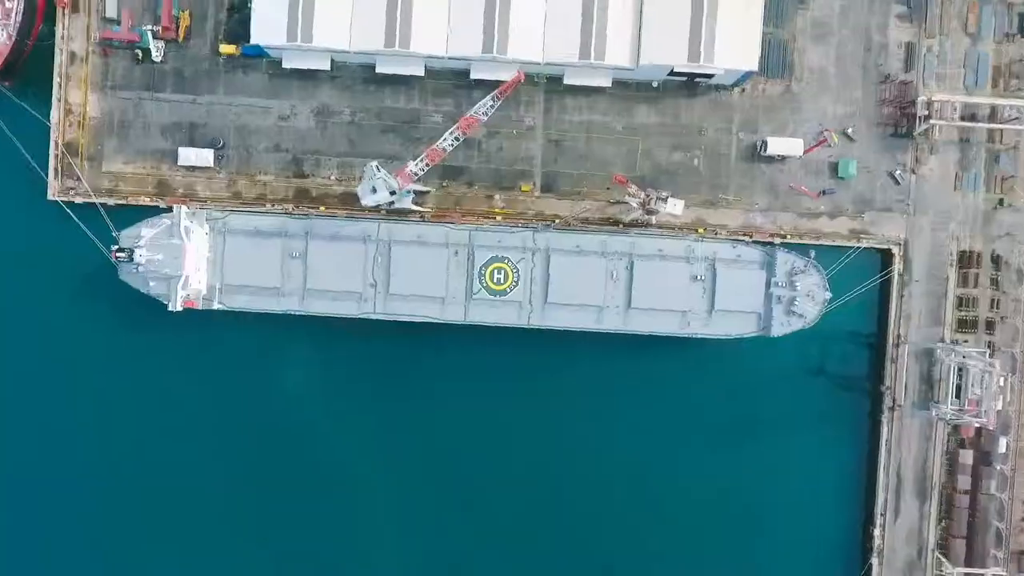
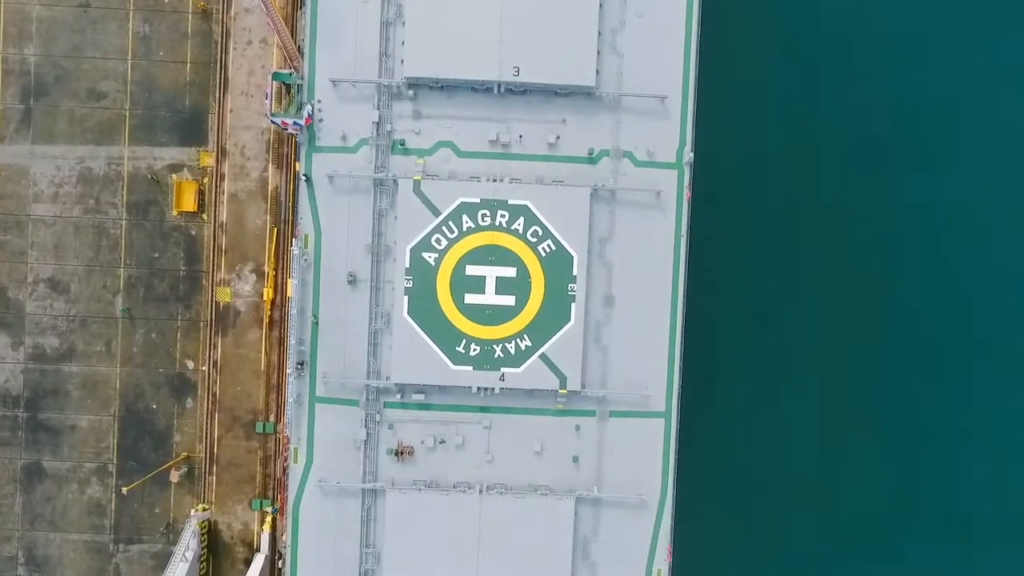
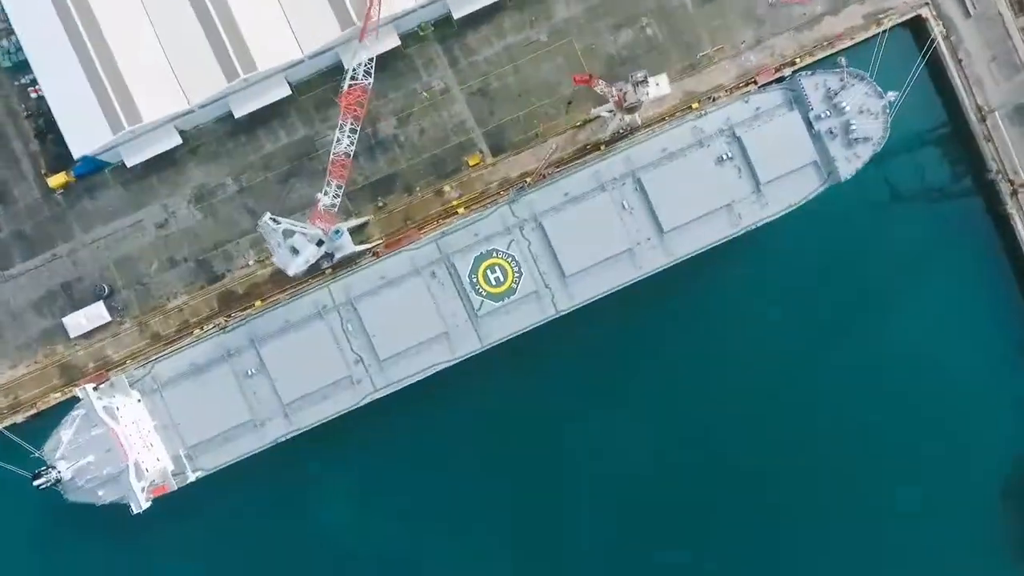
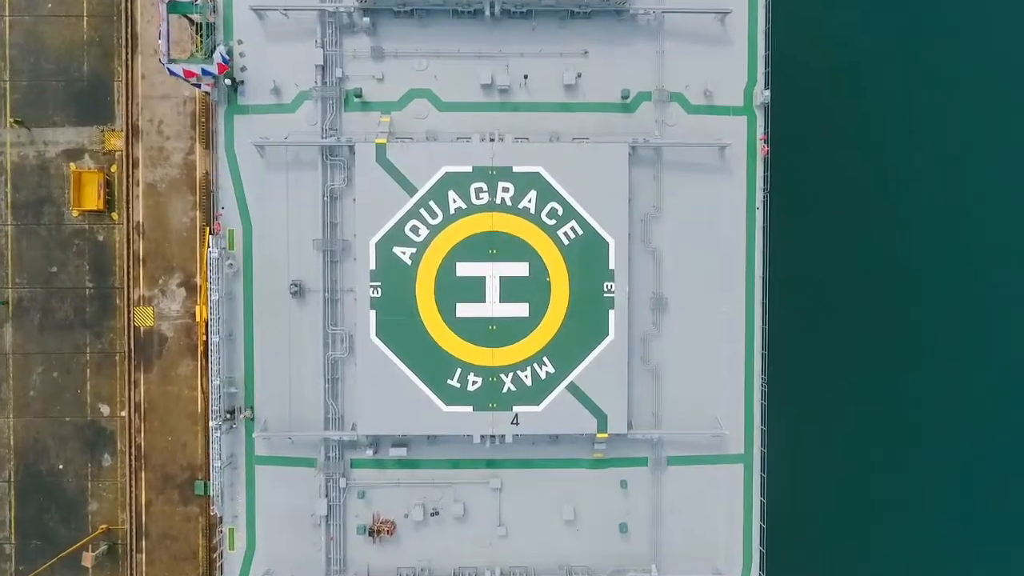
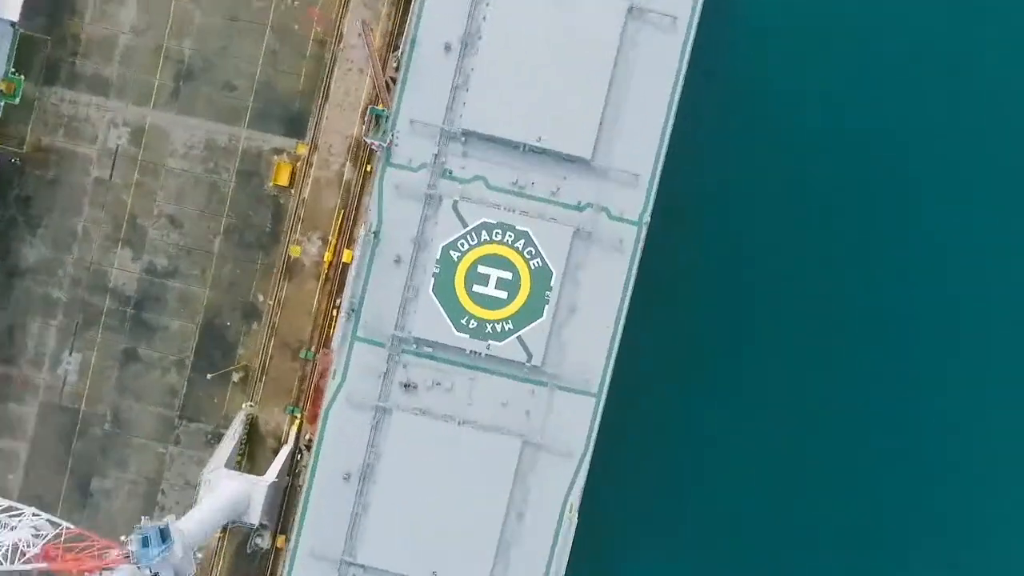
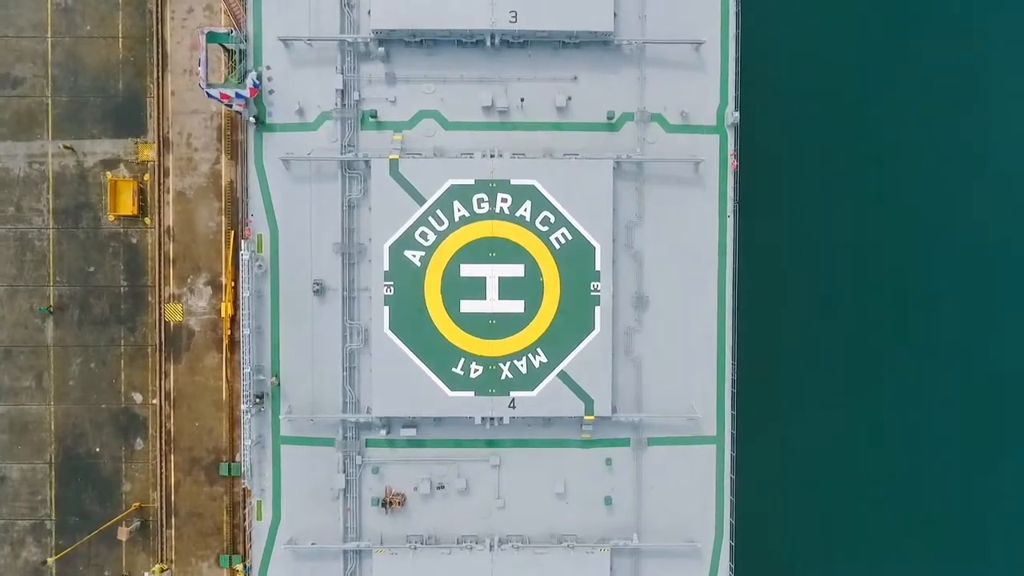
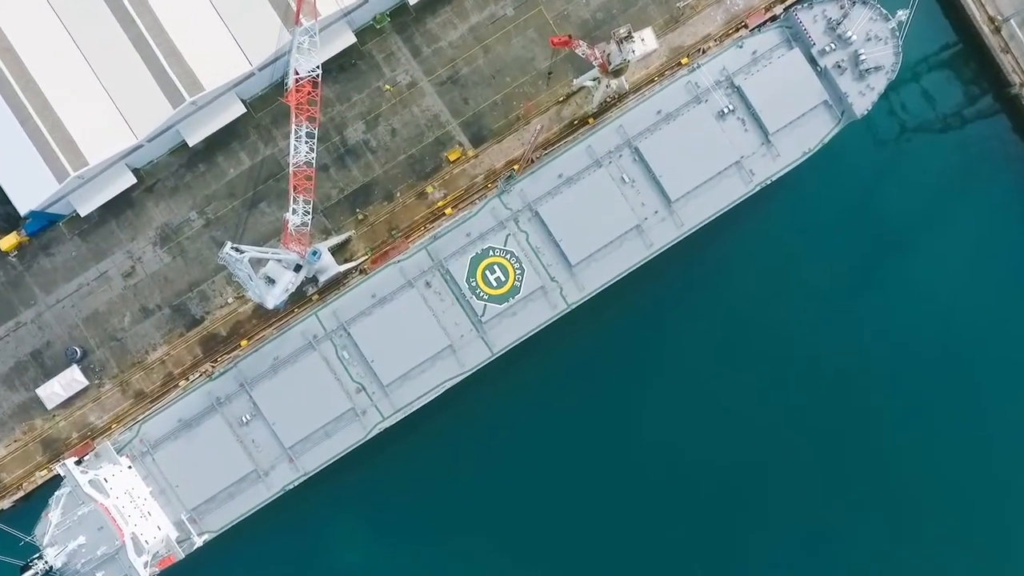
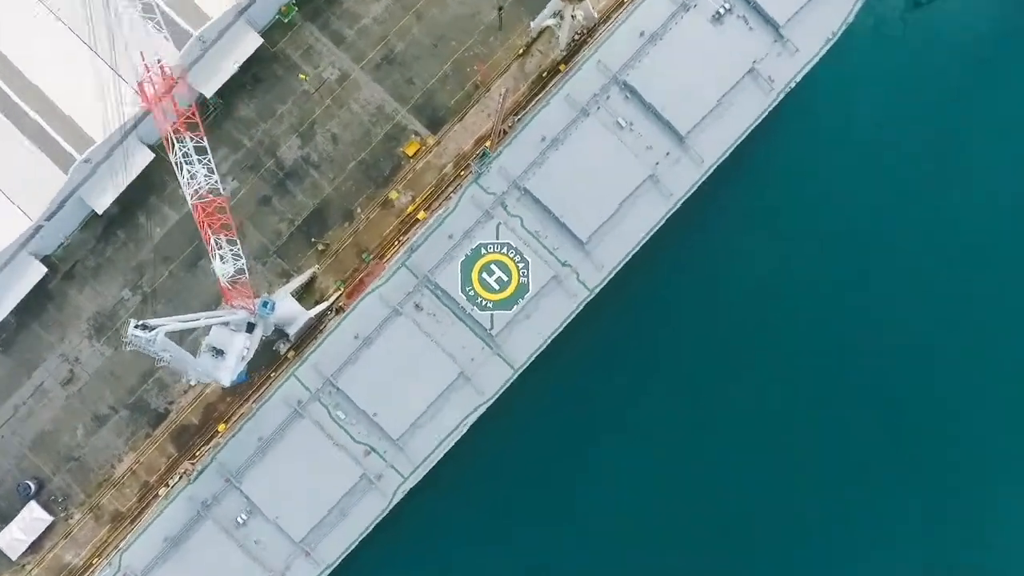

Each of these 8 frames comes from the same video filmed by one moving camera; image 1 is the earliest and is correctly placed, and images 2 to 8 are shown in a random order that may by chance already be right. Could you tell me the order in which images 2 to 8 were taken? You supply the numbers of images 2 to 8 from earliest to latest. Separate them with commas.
3, 7, 8, 5, 2, 6, 4
